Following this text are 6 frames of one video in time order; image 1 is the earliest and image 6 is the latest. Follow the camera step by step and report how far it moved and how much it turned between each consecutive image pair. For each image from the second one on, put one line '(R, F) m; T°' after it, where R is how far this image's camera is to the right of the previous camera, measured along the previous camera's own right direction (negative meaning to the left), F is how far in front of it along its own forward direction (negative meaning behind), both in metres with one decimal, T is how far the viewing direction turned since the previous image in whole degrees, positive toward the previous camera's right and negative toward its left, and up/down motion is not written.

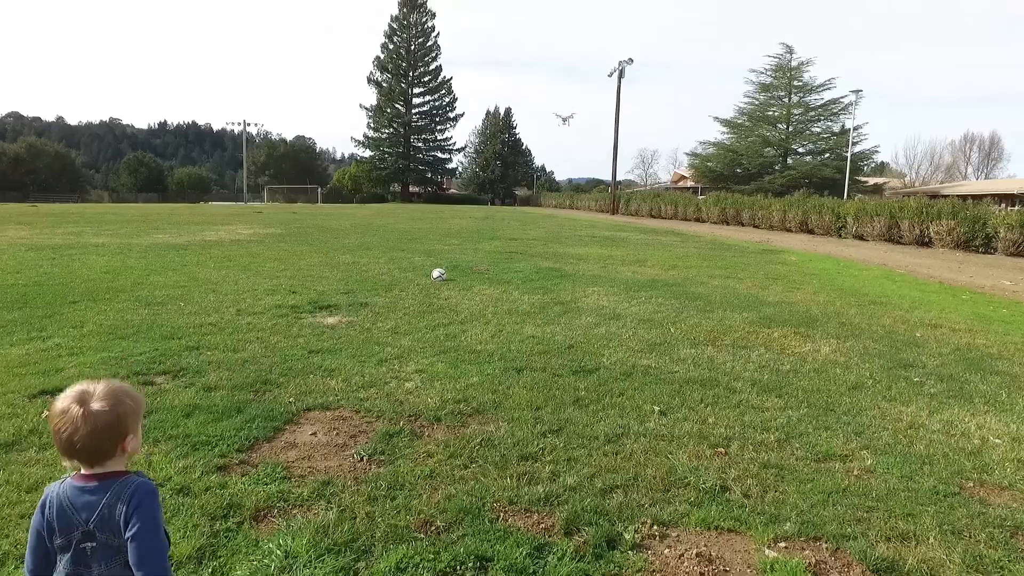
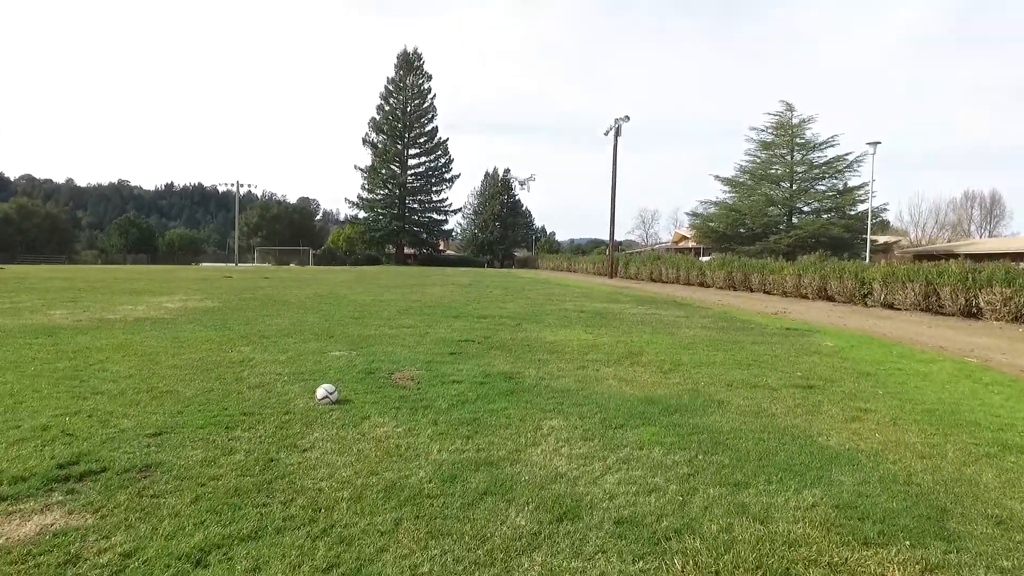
(+0.6, +2.5) m; 0°
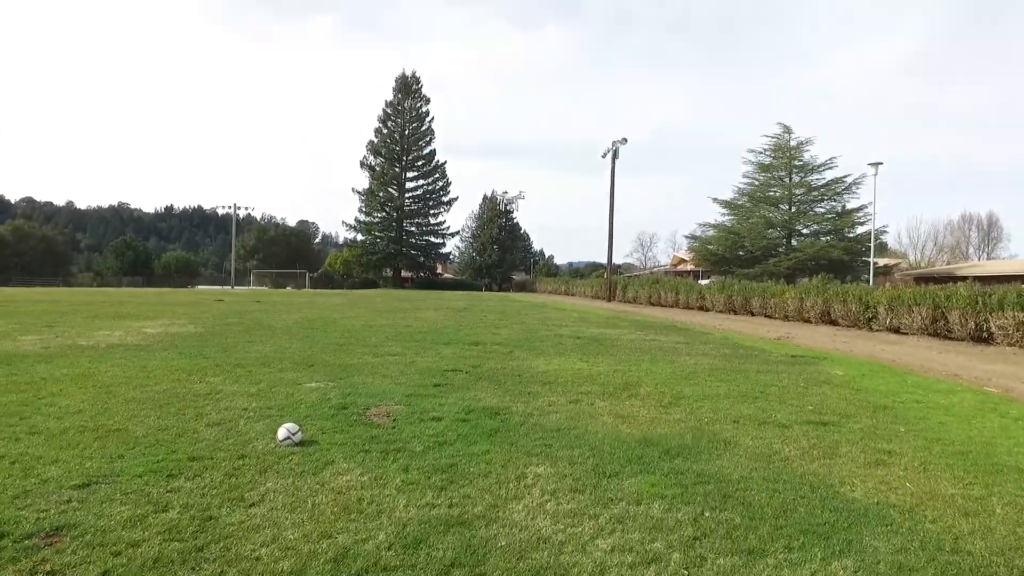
(+0.1, +0.5) m; 0°
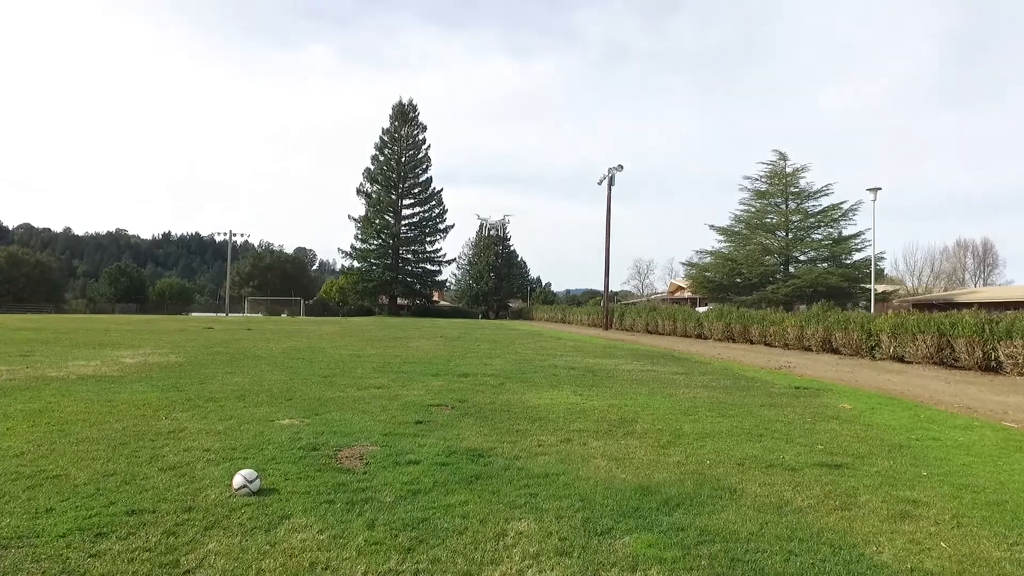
(+0.1, +0.4) m; 0°
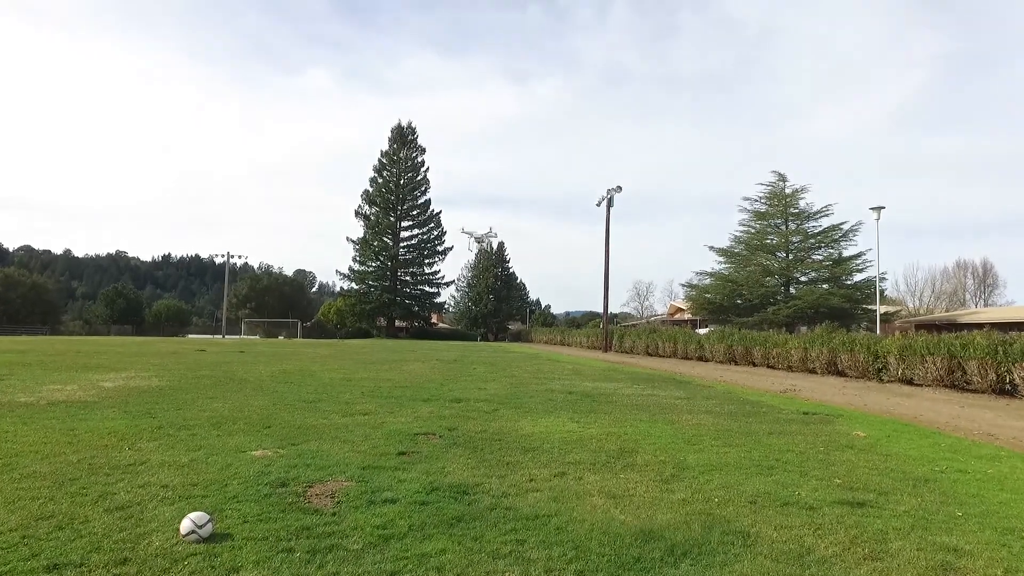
(+0.1, +0.4) m; 0°
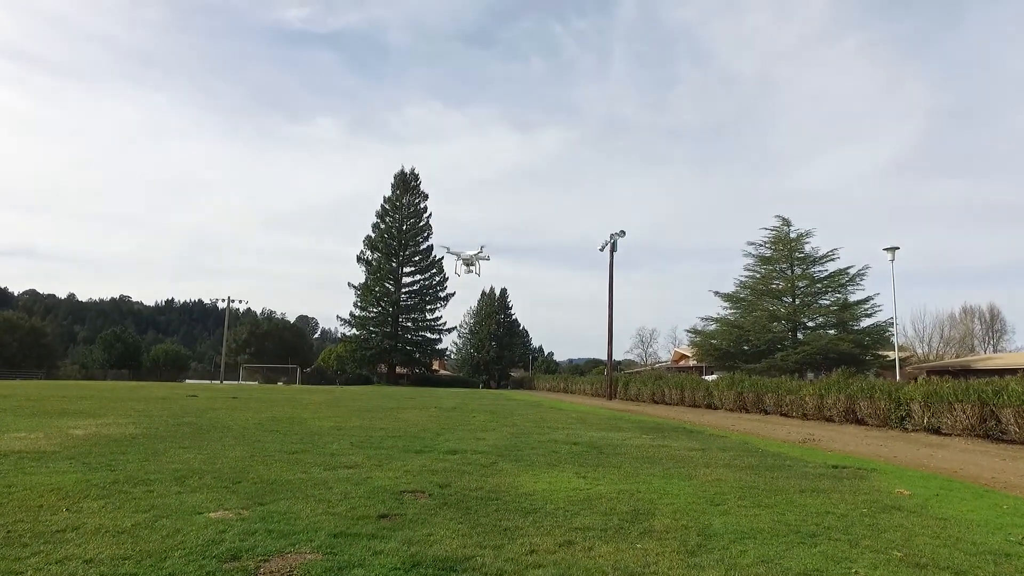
(0.0, +0.7) m; 0°
